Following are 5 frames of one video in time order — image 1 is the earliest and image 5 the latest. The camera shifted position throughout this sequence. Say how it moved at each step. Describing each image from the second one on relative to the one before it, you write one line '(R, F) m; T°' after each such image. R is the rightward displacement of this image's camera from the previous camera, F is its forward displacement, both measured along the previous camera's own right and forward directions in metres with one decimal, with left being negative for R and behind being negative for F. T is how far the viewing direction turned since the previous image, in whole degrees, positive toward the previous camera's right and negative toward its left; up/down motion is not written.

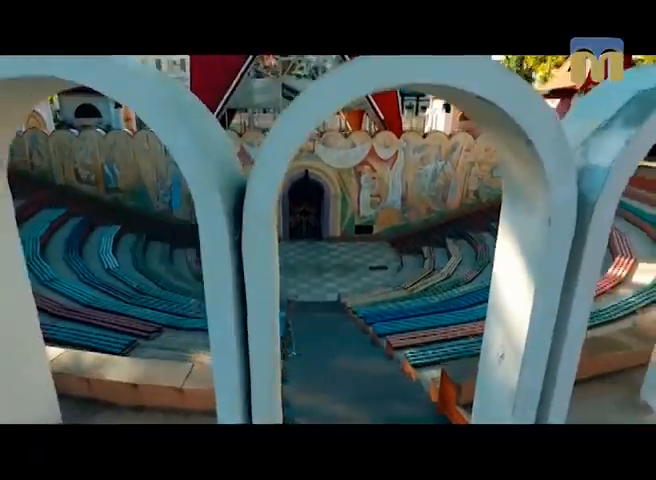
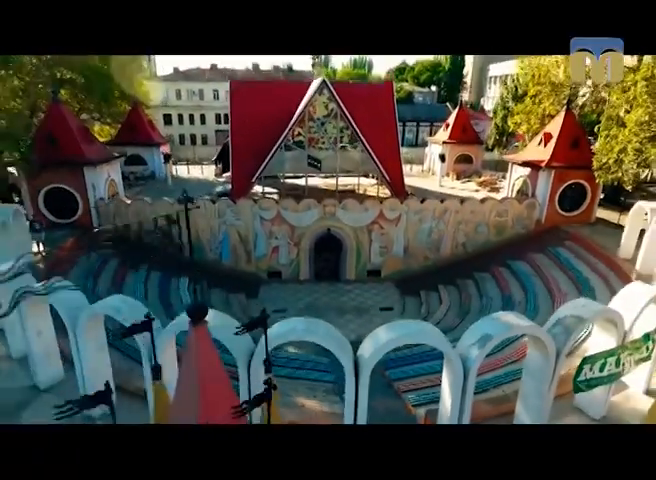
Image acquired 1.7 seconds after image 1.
(-0.1, -0.6) m; -1°
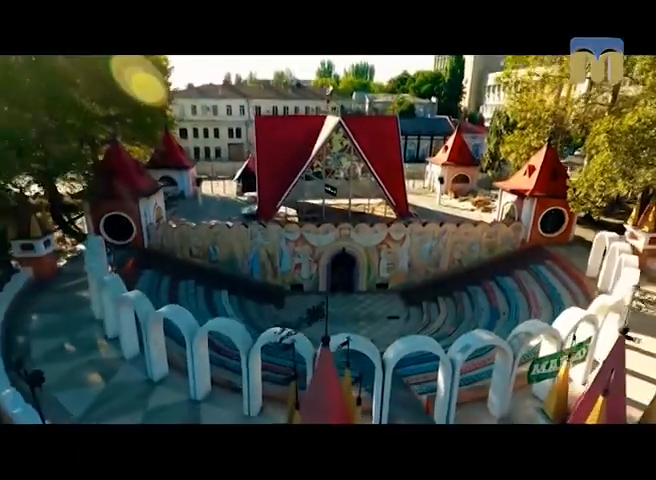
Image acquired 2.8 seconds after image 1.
(-0.1, -0.5) m; 0°
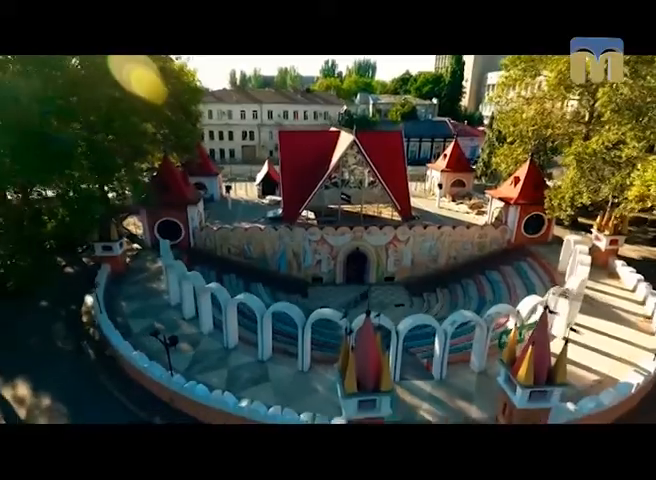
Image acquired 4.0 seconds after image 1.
(-0.2, -0.7) m; 0°
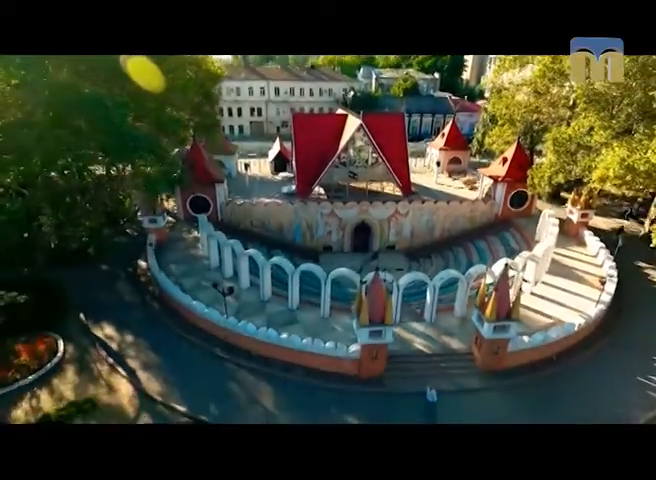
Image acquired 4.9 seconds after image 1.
(-0.1, -0.6) m; 0°
